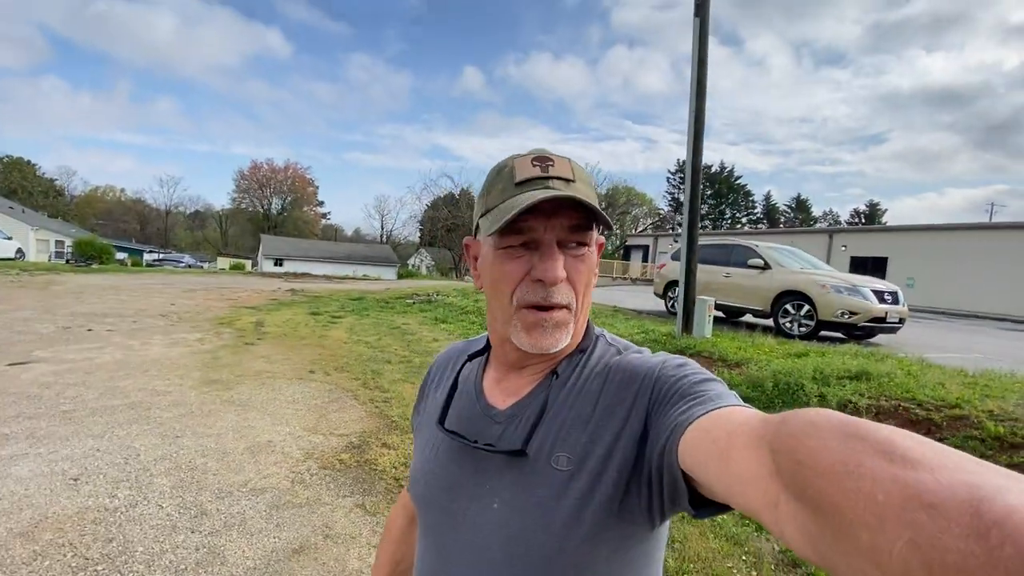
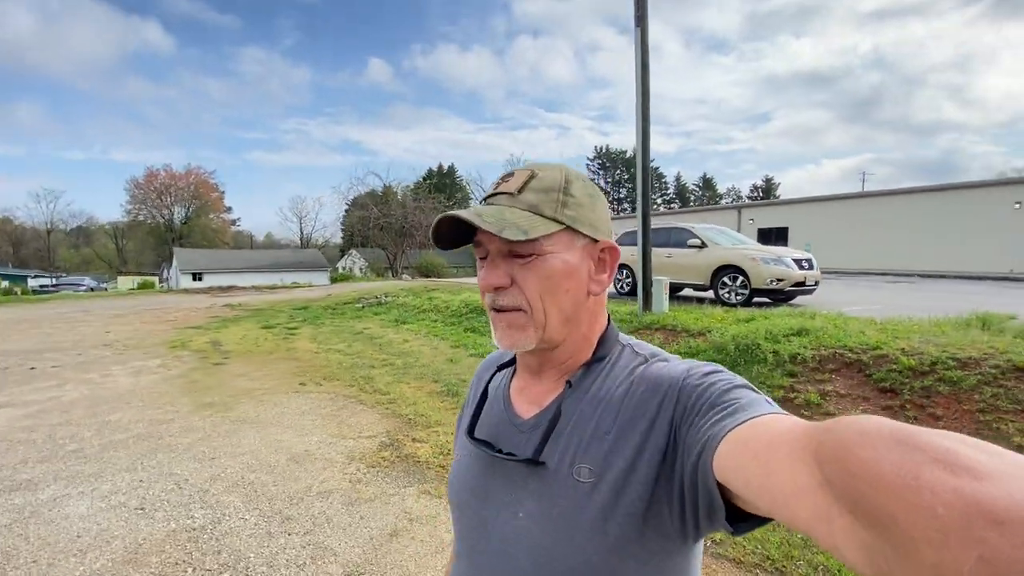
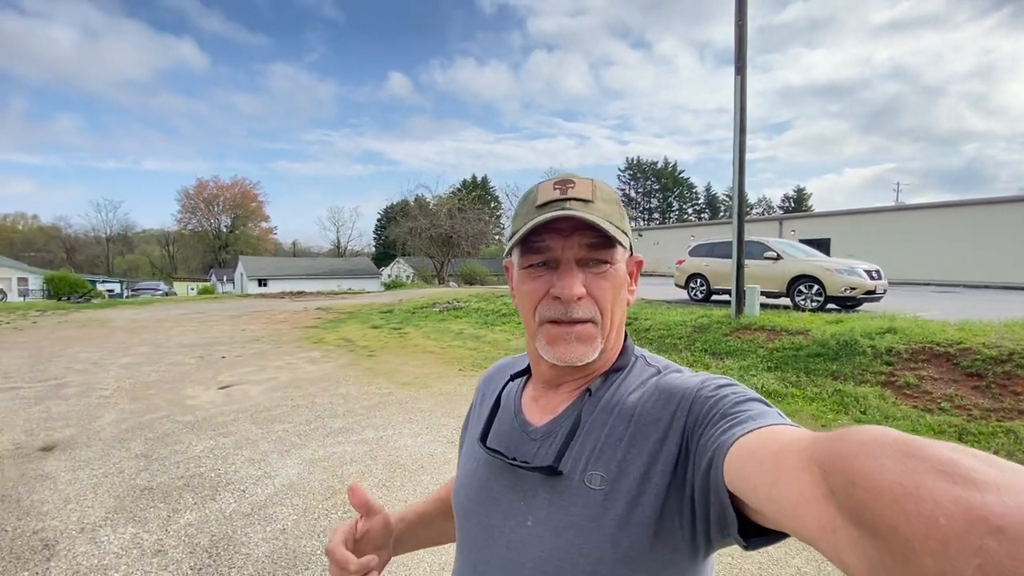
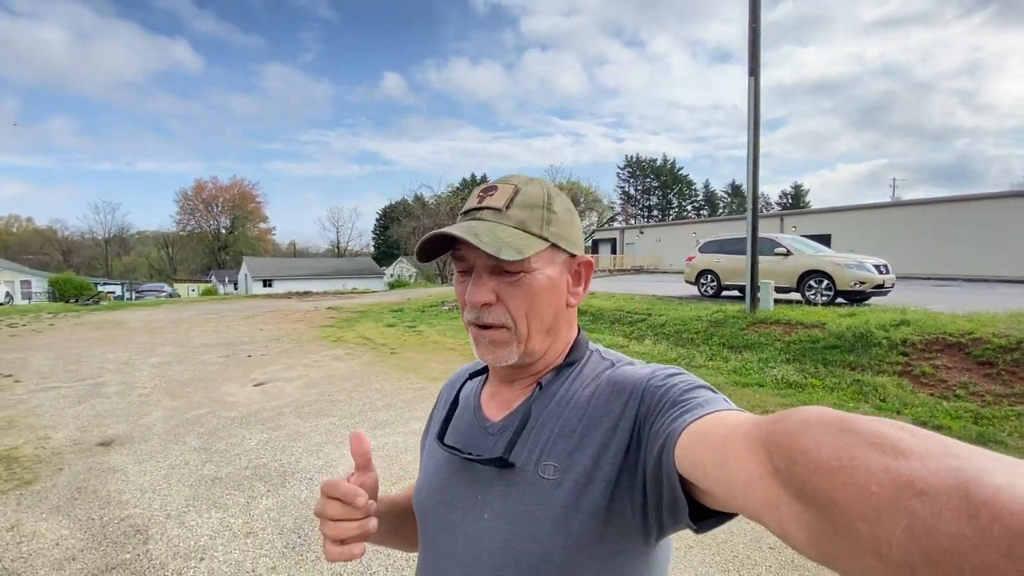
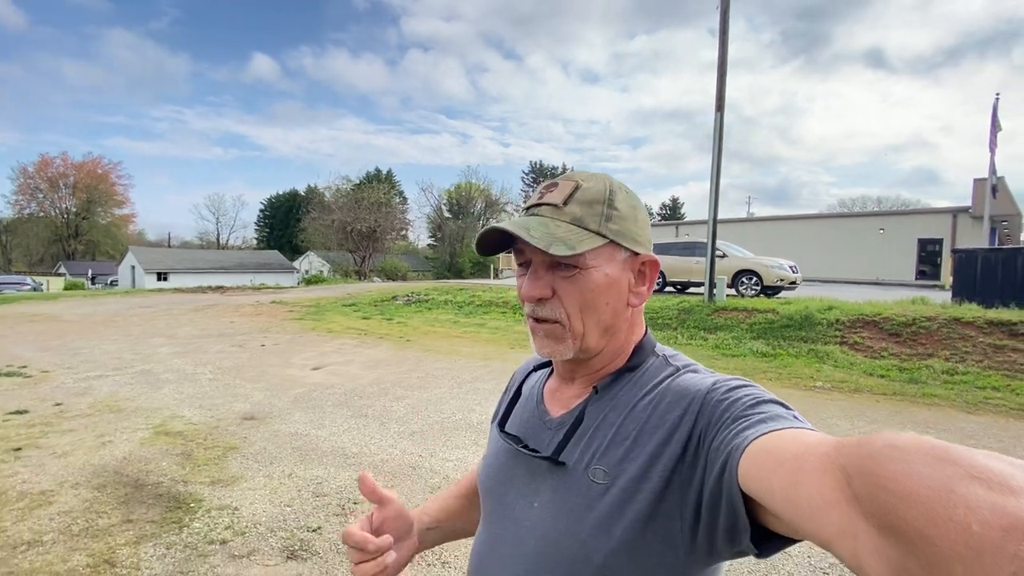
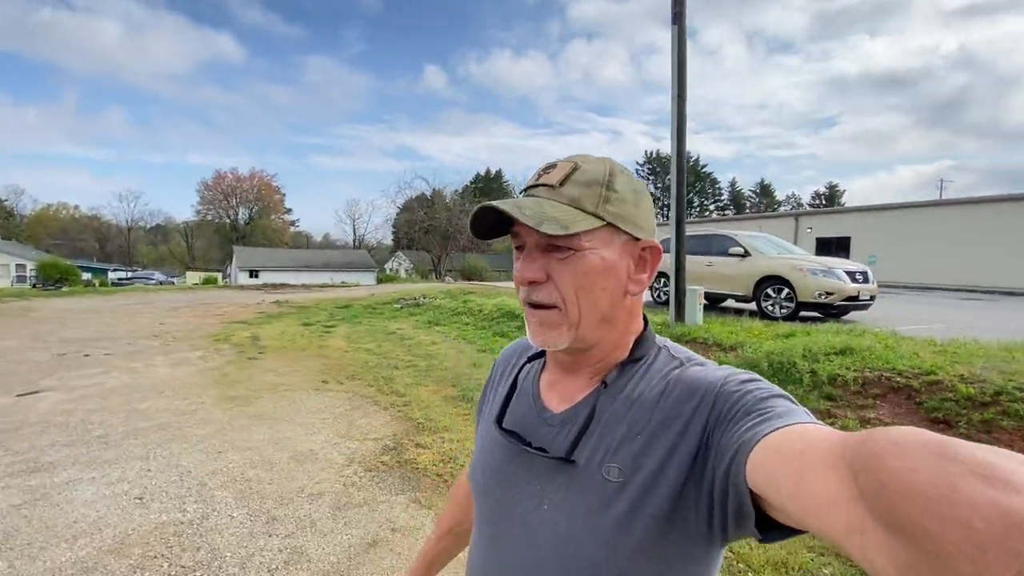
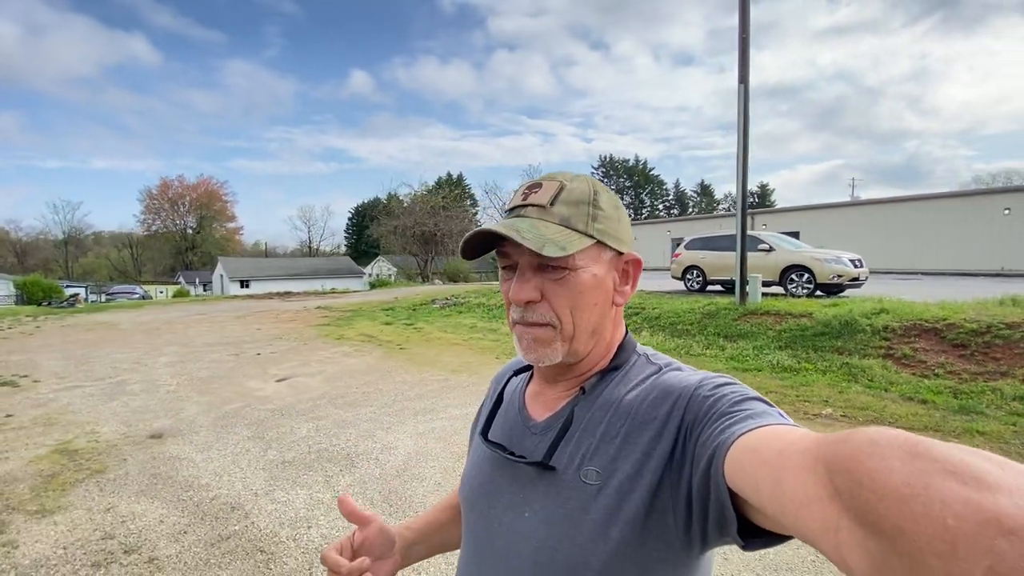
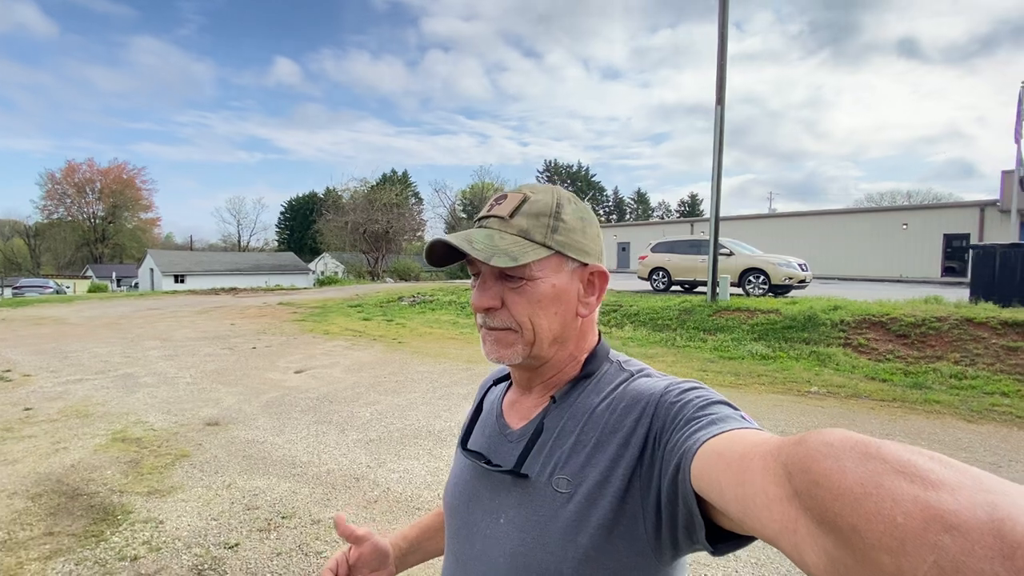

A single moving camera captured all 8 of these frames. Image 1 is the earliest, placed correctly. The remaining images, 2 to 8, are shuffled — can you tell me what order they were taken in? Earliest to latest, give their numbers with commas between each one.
6, 2, 3, 4, 7, 8, 5
